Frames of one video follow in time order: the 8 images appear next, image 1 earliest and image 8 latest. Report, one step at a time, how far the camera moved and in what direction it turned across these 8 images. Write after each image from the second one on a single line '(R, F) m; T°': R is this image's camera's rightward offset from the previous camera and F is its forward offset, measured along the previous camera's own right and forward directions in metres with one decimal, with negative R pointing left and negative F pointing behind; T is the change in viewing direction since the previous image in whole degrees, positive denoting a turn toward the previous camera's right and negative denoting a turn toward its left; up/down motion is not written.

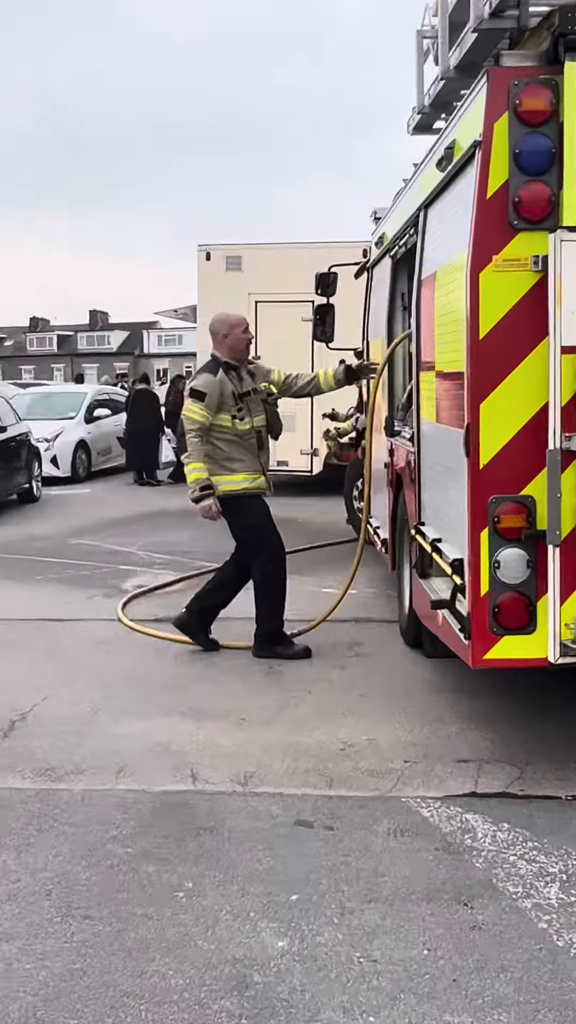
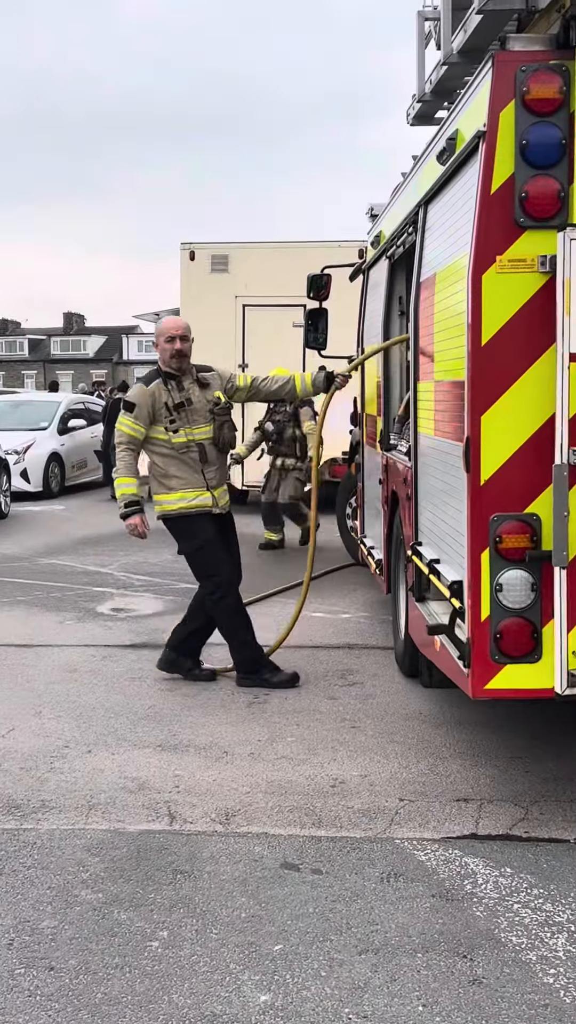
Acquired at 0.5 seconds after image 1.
(+0.1, +0.4) m; 0°
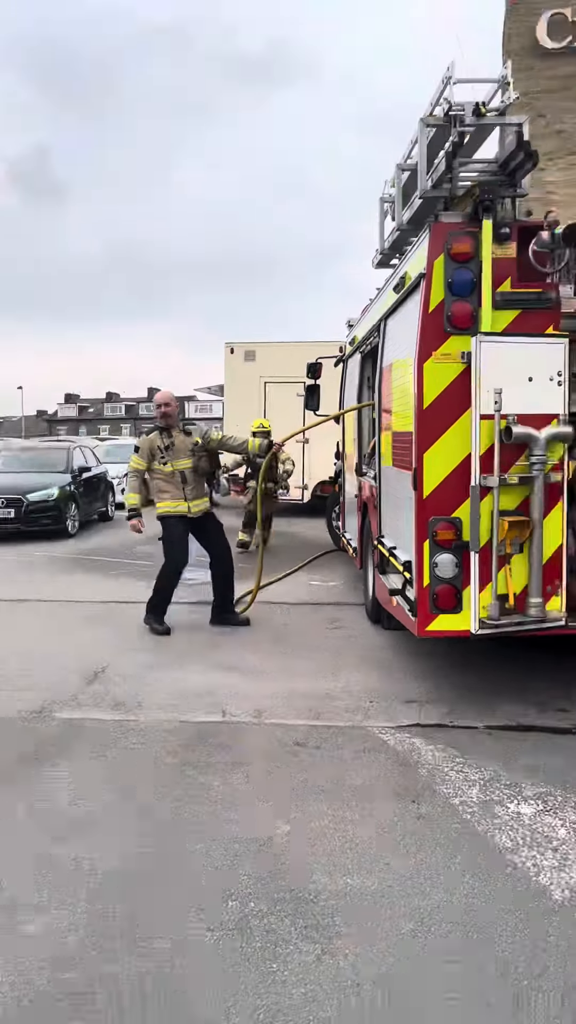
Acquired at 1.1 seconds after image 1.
(+0.1, -2.5) m; -1°
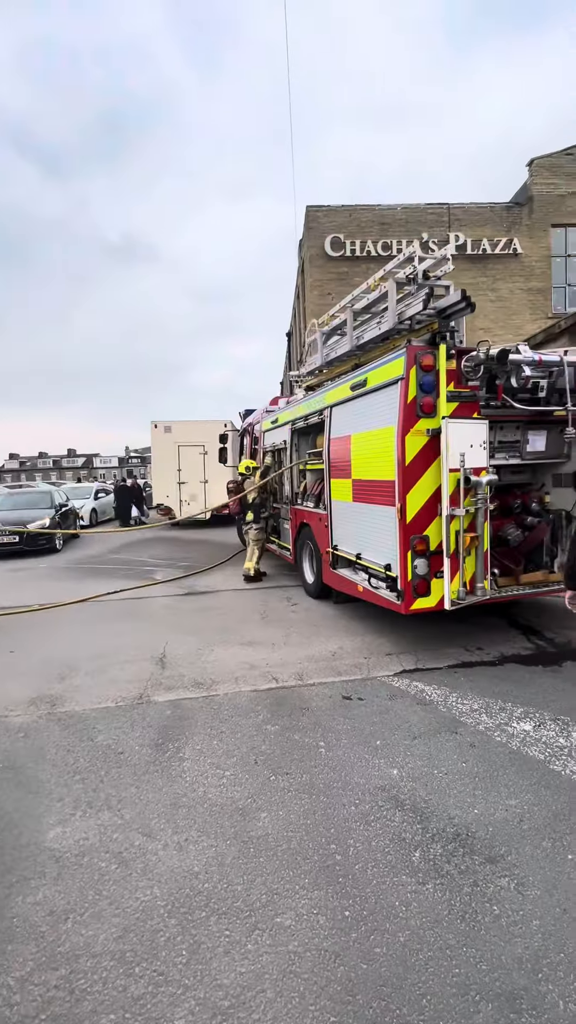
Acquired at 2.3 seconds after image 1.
(-2.7, -2.7) m; +14°
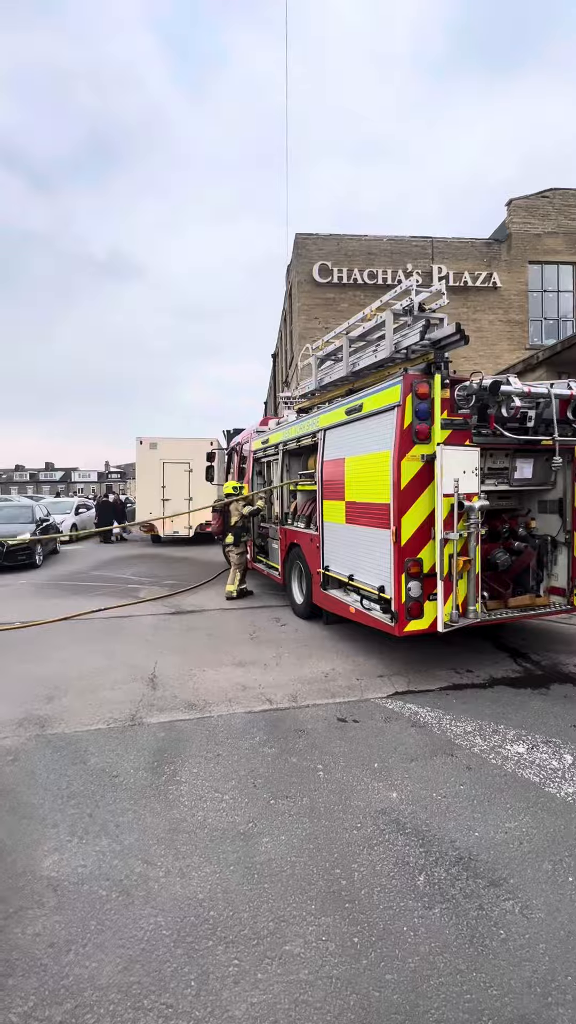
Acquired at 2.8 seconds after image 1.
(0.0, +0.1) m; +1°
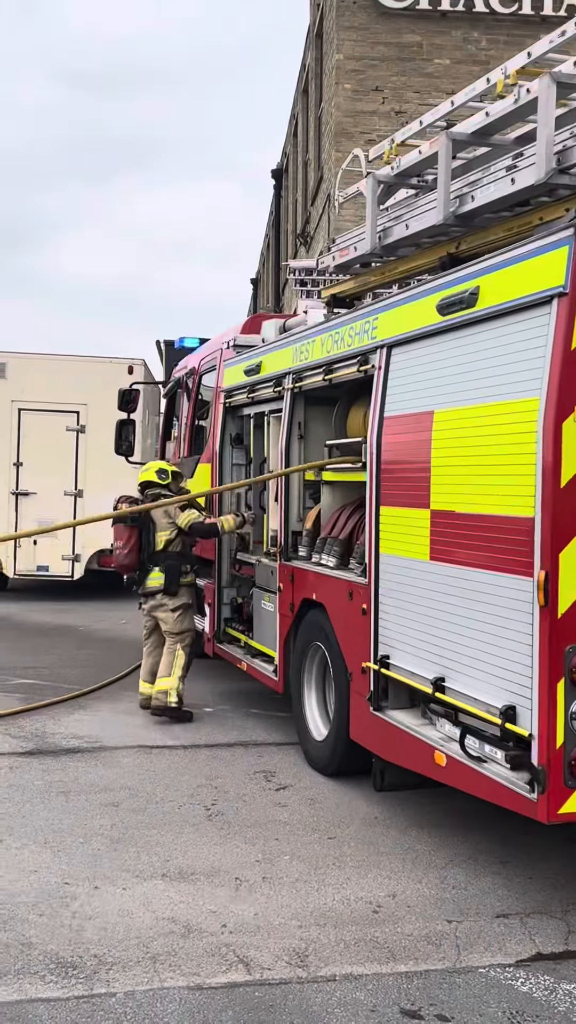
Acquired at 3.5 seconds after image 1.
(-0.1, +5.6) m; 0°
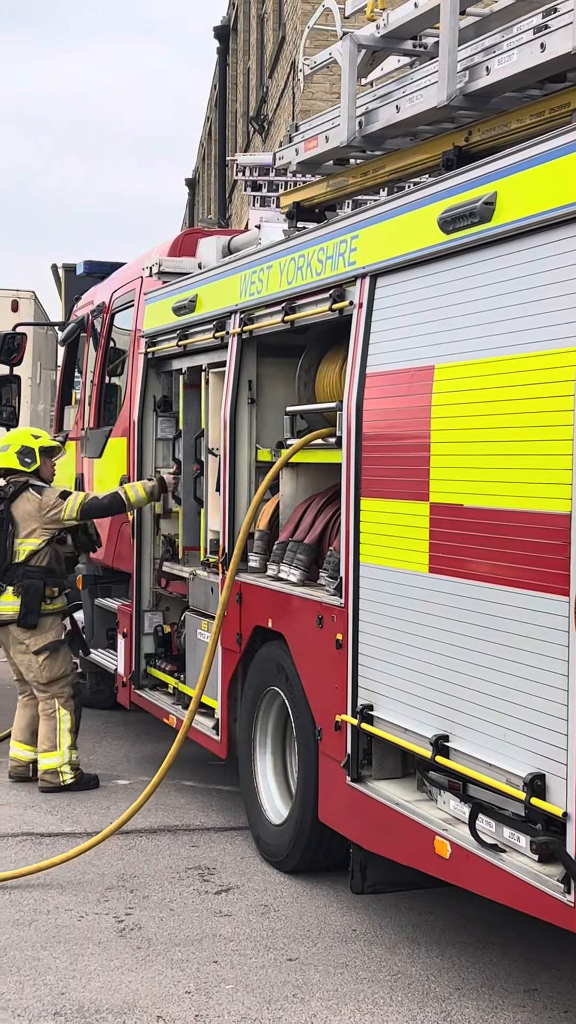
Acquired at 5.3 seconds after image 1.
(-0.1, +1.2) m; +3°
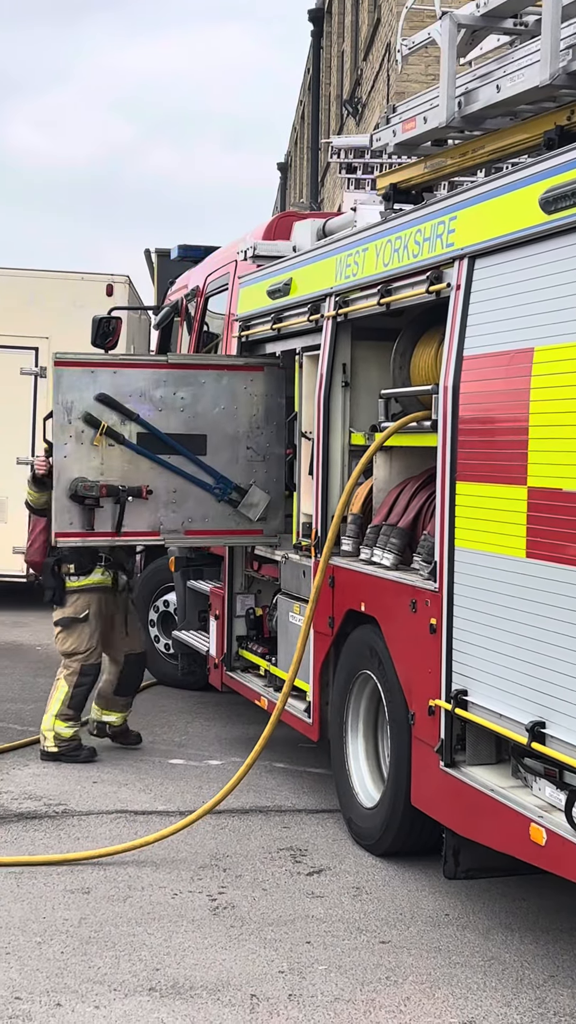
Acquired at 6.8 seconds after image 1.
(+0.1, 0.0) m; -5°
